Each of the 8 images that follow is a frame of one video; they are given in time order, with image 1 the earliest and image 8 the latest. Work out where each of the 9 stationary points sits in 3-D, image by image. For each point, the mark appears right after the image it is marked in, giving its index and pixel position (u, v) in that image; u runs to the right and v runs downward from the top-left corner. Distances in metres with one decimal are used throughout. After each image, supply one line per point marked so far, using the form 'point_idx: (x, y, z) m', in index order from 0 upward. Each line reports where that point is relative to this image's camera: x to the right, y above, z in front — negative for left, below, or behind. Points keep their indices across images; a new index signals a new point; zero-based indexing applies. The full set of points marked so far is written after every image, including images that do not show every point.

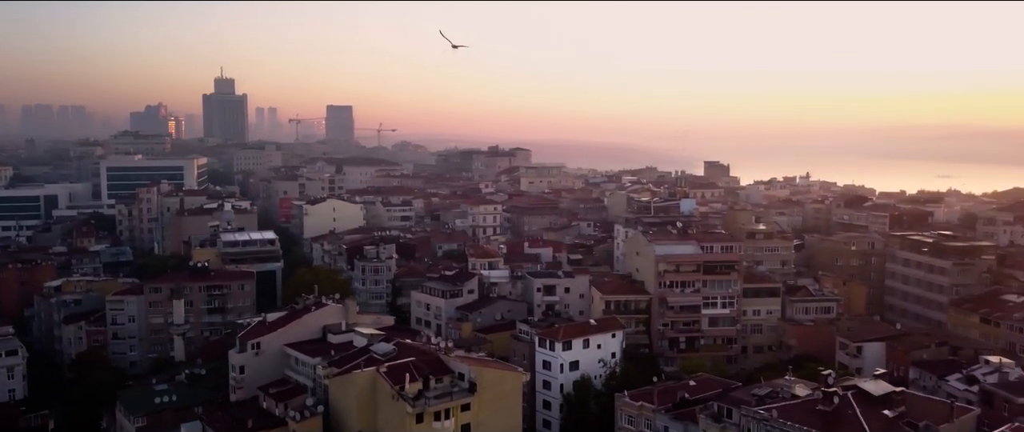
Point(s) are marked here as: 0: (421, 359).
0: (-1.9, -3.0, +17.4) m
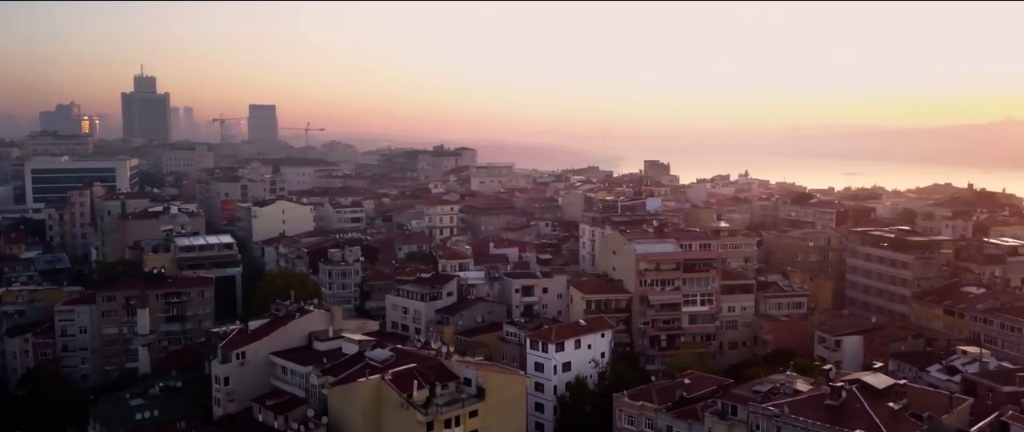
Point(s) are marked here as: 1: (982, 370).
0: (-1.8, -3.1, +16.8) m
1: (+11.0, -3.6, +19.3) m
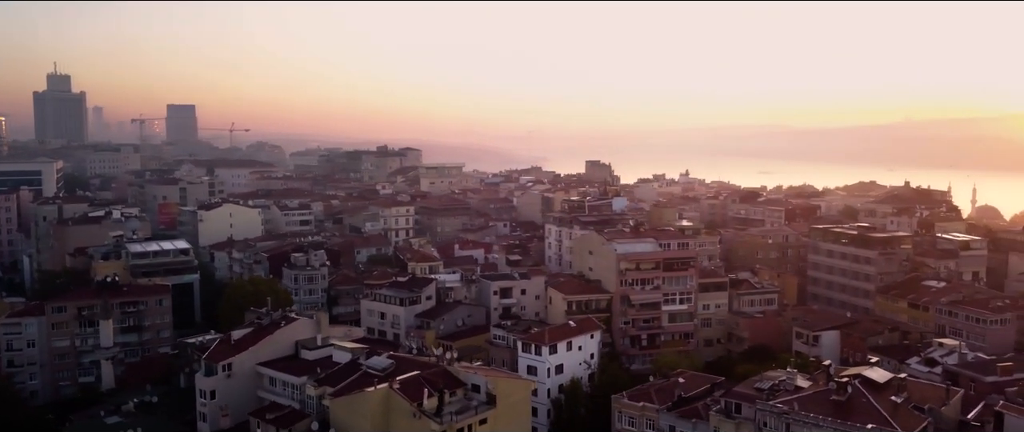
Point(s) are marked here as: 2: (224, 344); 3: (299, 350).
0: (-1.6, -3.1, +16.3) m
1: (+10.9, -3.5, +20.0) m
2: (-6.5, -2.9, +18.5) m
3: (-4.9, -3.0, +18.7) m
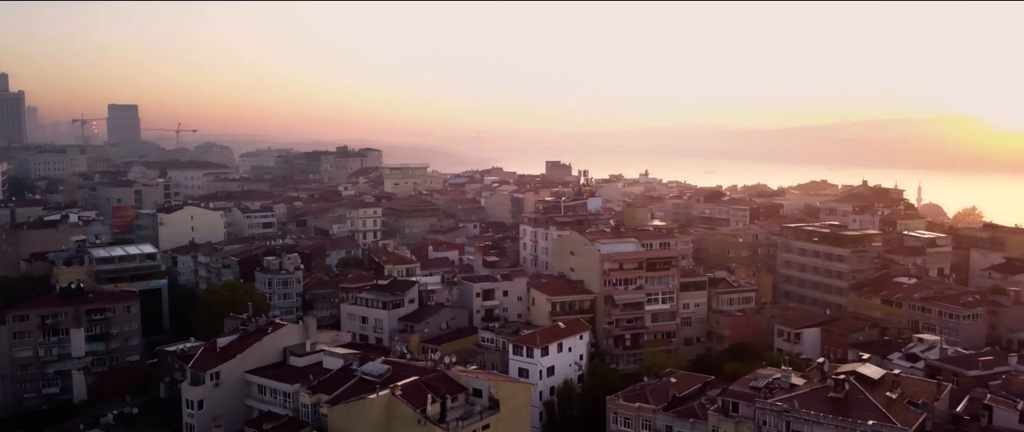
0: (-1.6, -3.1, +16.0) m
1: (+10.7, -3.5, +20.4) m
2: (-6.6, -3.0, +17.9) m
3: (-5.0, -3.1, +18.2) m
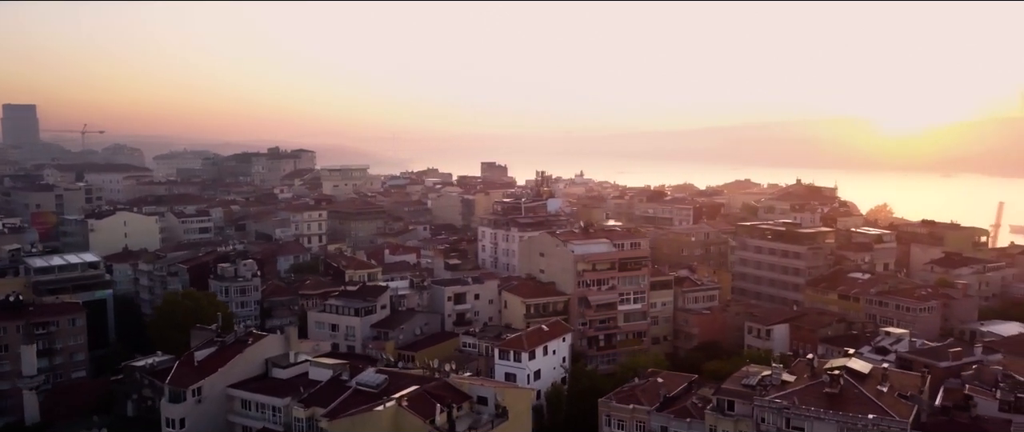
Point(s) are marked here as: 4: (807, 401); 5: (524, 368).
0: (-1.5, -3.2, +15.4) m
1: (+10.3, -3.4, +21.1) m
2: (-6.7, -3.1, +16.8) m
3: (-5.1, -3.2, +17.3) m
4: (+5.9, -3.7, +16.4) m
5: (+0.3, -3.6, +19.4) m
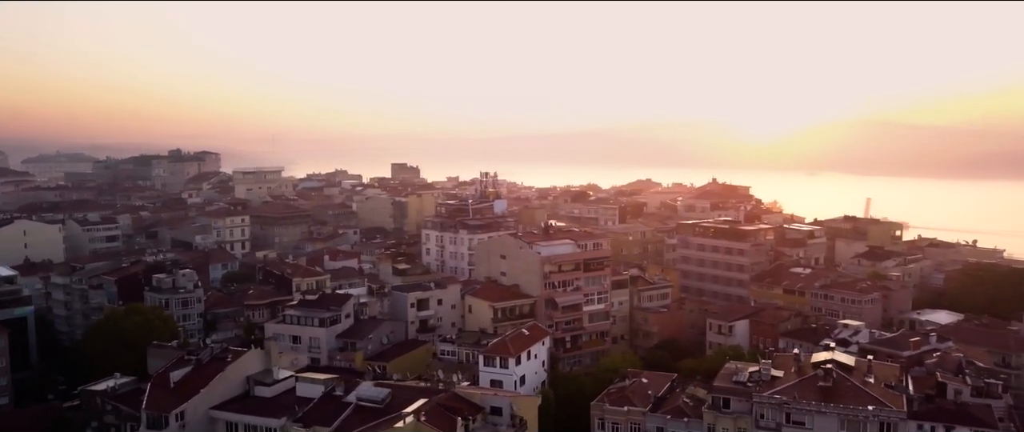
0: (-1.2, -3.2, +14.7) m
1: (+9.6, -3.3, +21.9) m
2: (-6.6, -3.2, +15.3) m
3: (-5.1, -3.3, +16.0) m
4: (+6.0, -3.6, +16.7) m
5: (0.0, -3.6, +18.9) m
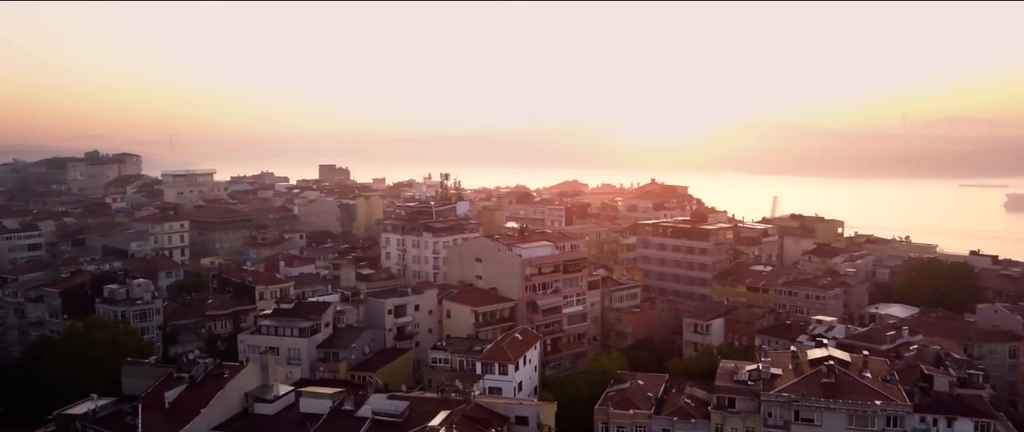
0: (-0.8, -3.3, +14.0) m
1: (+9.2, -3.2, +22.5) m
2: (-6.1, -3.3, +14.1) m
3: (-4.7, -3.4, +15.0) m
4: (+6.1, -3.6, +16.9) m
5: (-0.1, -3.7, +18.3) m
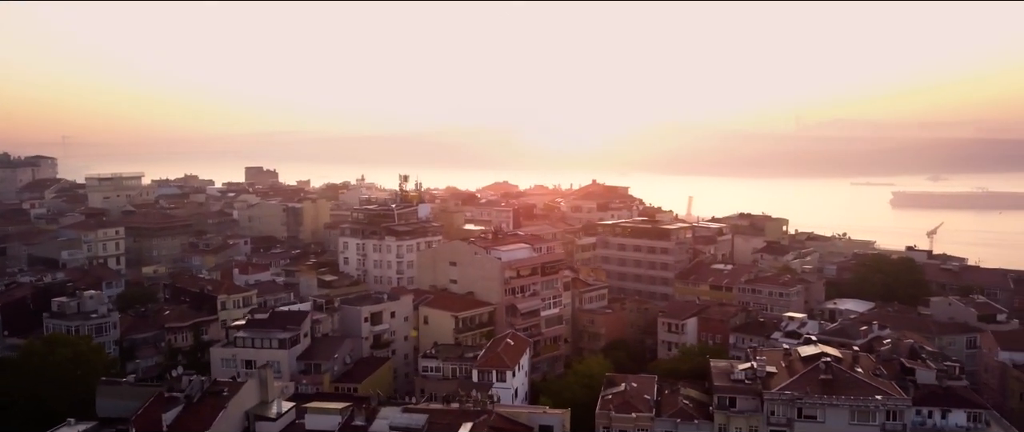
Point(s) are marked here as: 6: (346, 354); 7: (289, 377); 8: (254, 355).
0: (-0.4, -3.3, +13.5) m
1: (+8.6, -3.2, +22.9) m
2: (-5.7, -3.4, +12.9) m
3: (-4.4, -3.5, +14.0) m
4: (+6.2, -3.6, +17.0) m
5: (-0.1, -3.7, +17.8) m
6: (-4.0, -3.3, +20.0) m
7: (-5.1, -3.7, +18.9) m
8: (-6.0, -3.2, +19.0) m
